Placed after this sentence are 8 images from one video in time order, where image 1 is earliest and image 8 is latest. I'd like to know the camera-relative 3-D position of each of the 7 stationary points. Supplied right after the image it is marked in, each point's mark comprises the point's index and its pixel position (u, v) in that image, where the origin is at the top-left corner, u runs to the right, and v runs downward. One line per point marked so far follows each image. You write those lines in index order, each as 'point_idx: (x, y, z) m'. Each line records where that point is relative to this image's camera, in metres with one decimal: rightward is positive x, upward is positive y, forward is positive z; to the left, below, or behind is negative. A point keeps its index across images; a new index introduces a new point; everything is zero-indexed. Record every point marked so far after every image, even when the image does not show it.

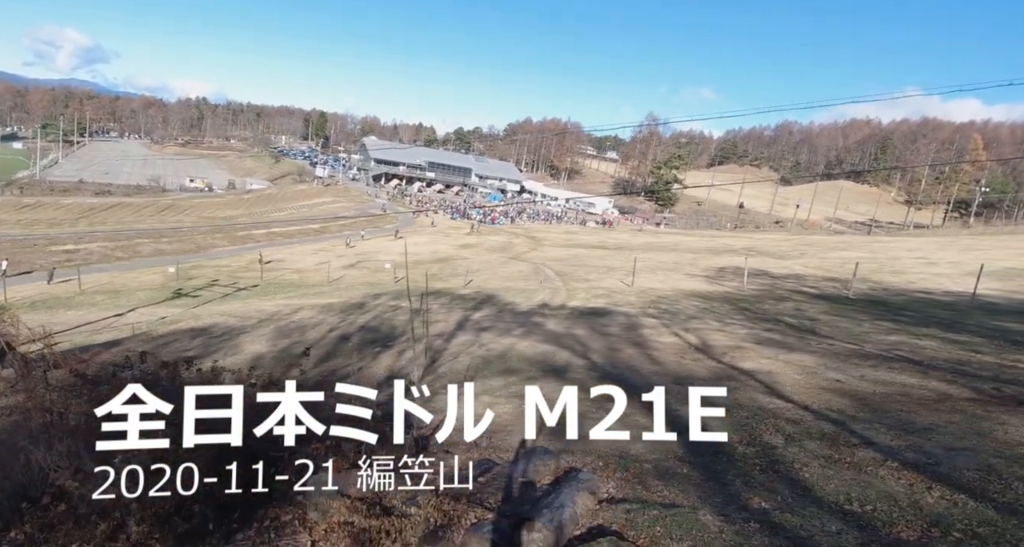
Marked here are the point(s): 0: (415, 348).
0: (-2.7, -2.0, +15.2) m
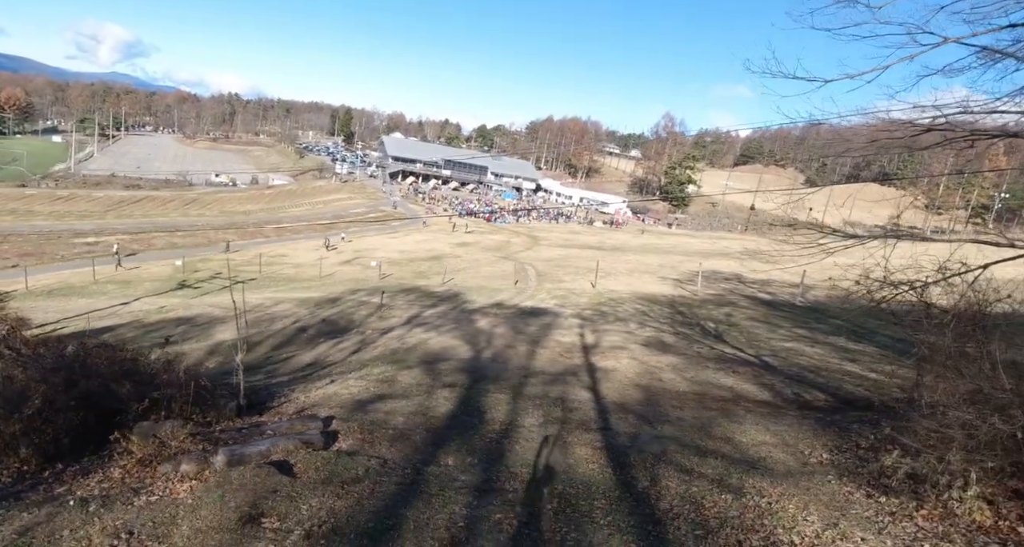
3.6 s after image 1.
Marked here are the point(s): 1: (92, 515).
0: (-4.9, -2.1, +17.3) m
1: (-3.5, -2.0, +4.7) m
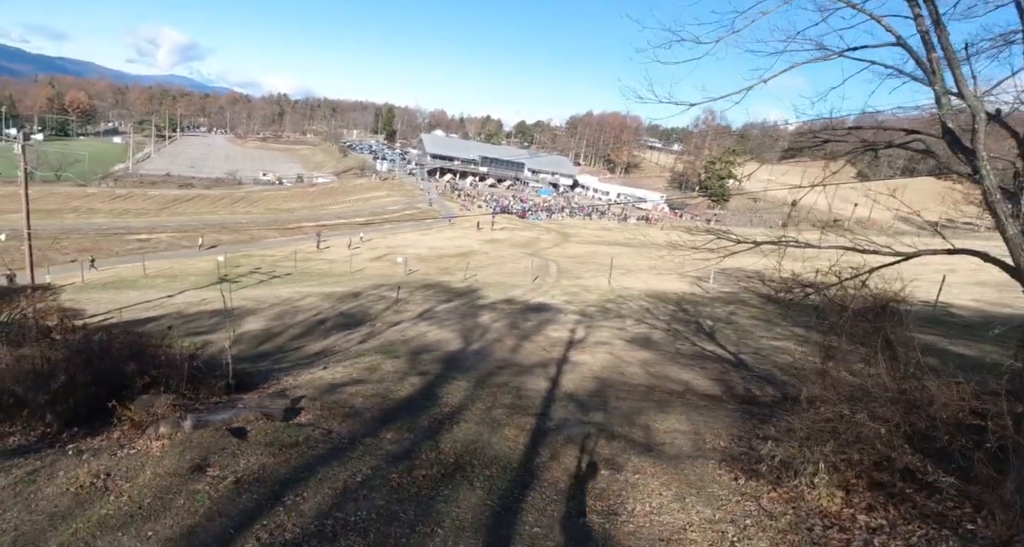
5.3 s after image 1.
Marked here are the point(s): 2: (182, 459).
0: (-5.1, -2.0, +18.8) m
1: (-4.7, -2.0, +6.1) m
2: (-3.6, -2.0, +6.1) m
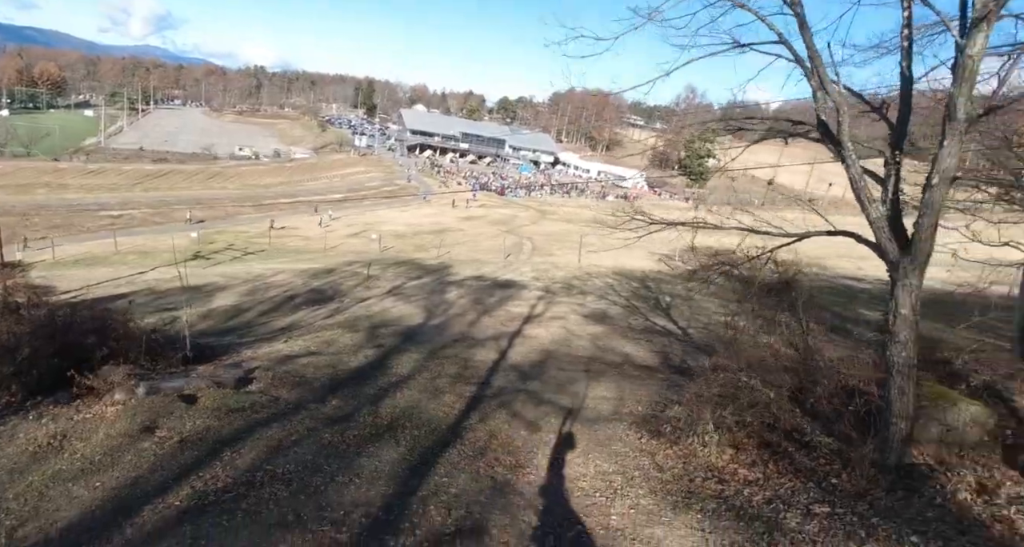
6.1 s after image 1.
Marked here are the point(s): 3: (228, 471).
0: (-6.3, -1.2, +19.3) m
1: (-5.6, -1.8, +6.6) m
2: (-4.5, -1.7, +6.6) m
3: (-2.8, -2.0, +5.6) m
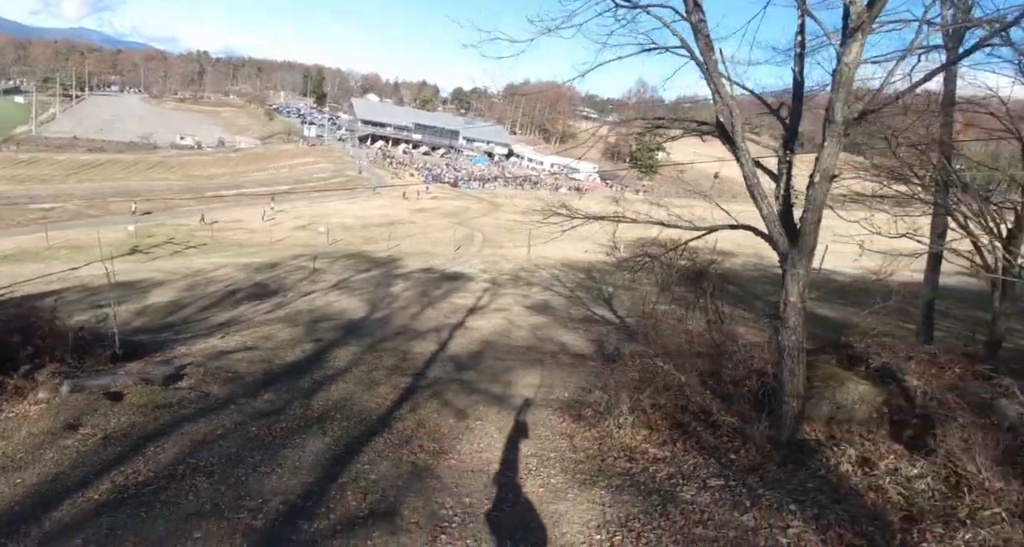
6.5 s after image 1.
0: (-8.2, -1.0, +19.0) m
1: (-6.5, -1.8, +6.5) m
2: (-5.4, -1.7, +6.6) m
3: (-3.7, -1.9, +5.7) m
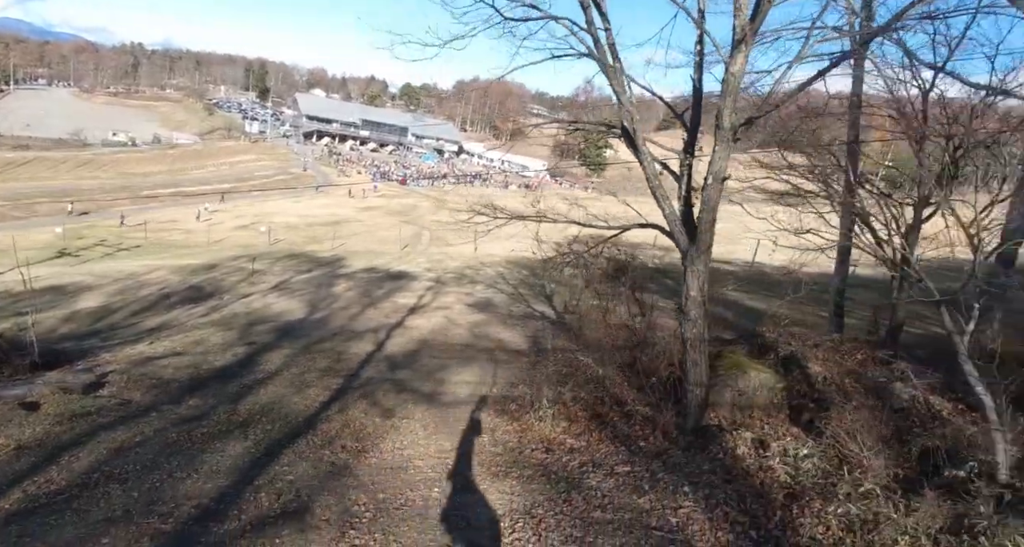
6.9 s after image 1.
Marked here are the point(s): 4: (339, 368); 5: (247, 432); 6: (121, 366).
0: (-10.1, -1.1, +18.5) m
1: (-7.4, -1.9, +6.2) m
2: (-6.3, -1.8, +6.3) m
3: (-4.5, -2.0, +5.6) m
4: (-3.2, -1.8, +10.5) m
5: (-3.3, -2.0, +7.1) m
6: (-6.9, -1.6, +9.9) m
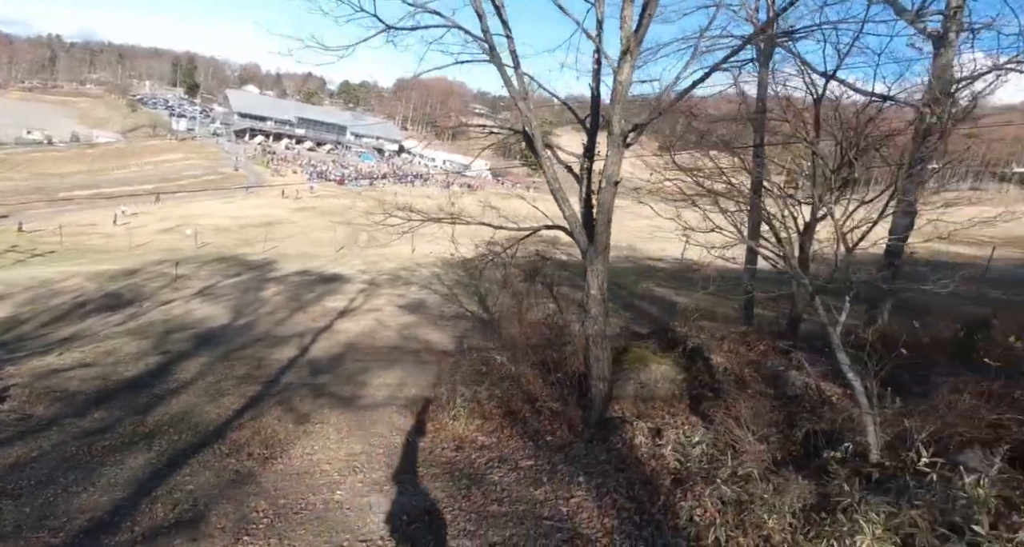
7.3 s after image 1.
0: (-12.2, -1.3, +17.7) m
1: (-8.4, -2.1, +5.7) m
2: (-7.3, -2.0, +5.9) m
3: (-5.5, -2.1, +5.4) m
4: (-4.7, -1.9, +10.3) m
5: (-4.5, -2.1, +7.0) m
6: (-8.2, -1.8, +9.4) m
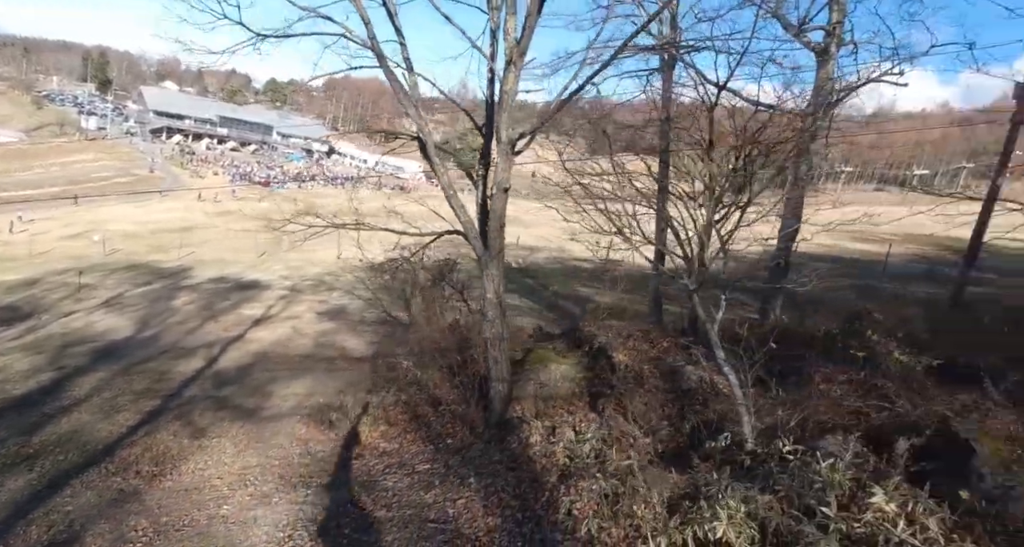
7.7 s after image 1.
0: (-14.5, -1.6, +16.5) m
1: (-9.5, -2.3, +4.9) m
2: (-8.4, -2.2, +5.3) m
3: (-6.5, -2.3, +4.9) m
4: (-6.2, -2.0, +9.9) m
5: (-5.7, -2.3, +6.6) m
6: (-9.7, -2.0, +8.6) m
